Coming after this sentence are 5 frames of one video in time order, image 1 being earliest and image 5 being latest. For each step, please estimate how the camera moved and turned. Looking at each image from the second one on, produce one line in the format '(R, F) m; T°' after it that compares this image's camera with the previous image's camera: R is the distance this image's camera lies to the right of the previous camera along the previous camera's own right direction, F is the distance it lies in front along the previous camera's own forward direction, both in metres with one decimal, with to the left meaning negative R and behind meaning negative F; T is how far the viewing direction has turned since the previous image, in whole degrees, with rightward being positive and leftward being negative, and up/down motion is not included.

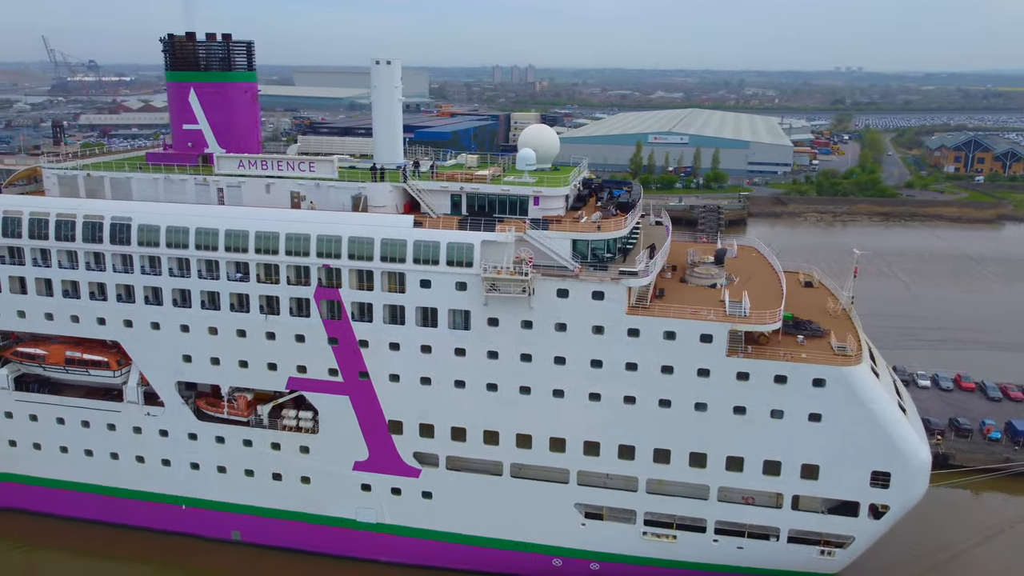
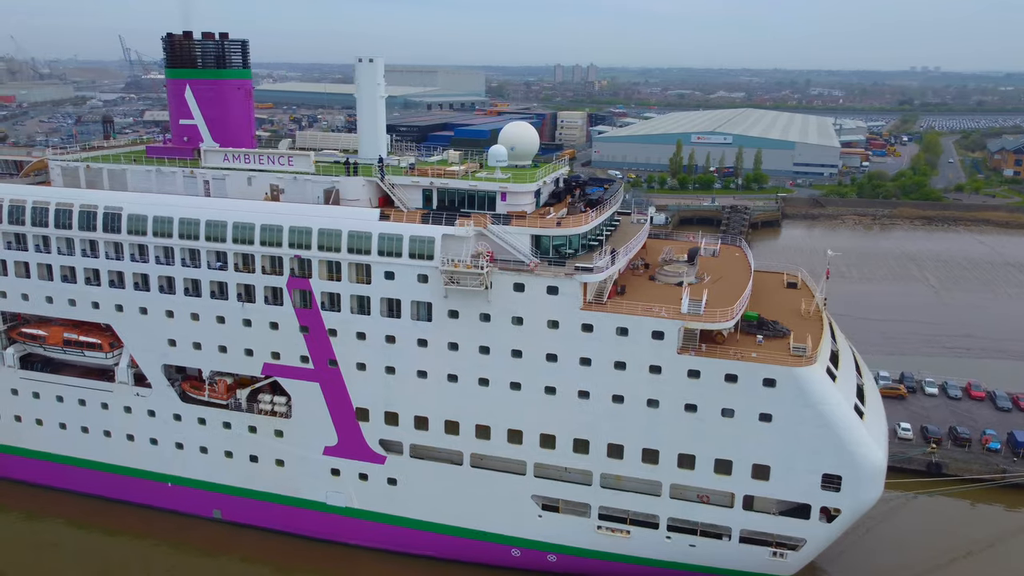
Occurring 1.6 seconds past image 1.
(+1.3, -0.1) m; -4°
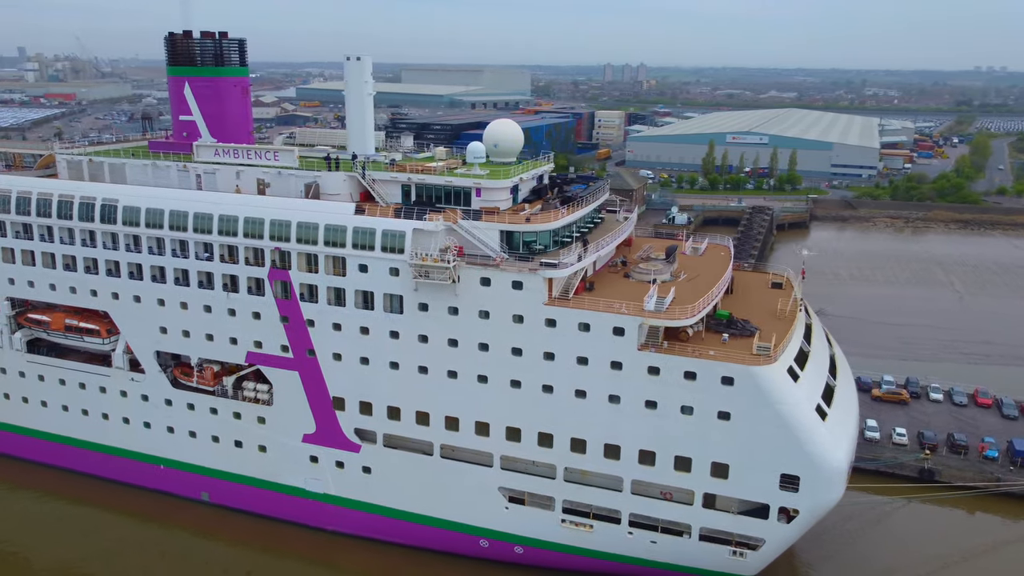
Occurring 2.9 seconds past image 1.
(+1.1, -0.1) m; -3°
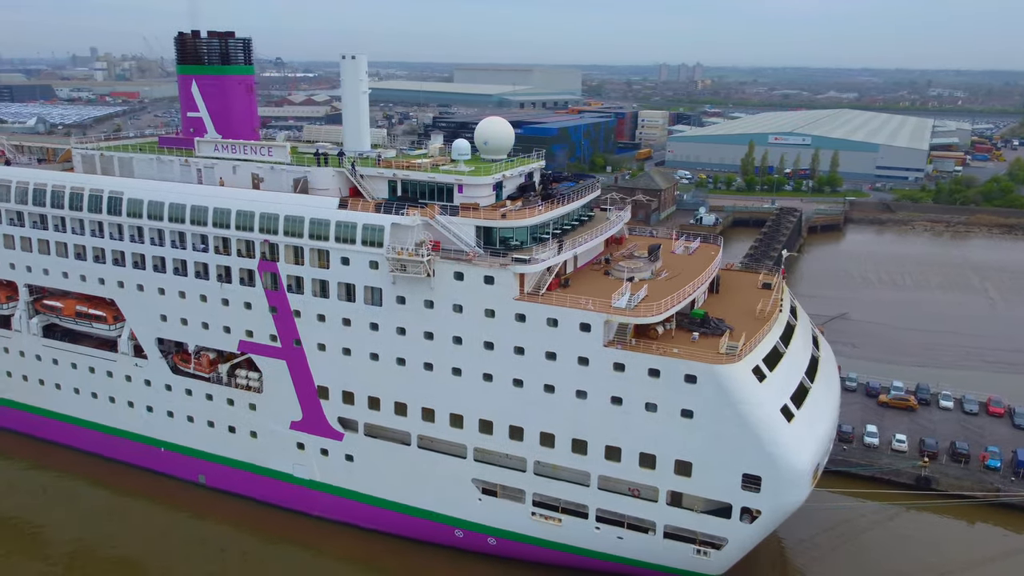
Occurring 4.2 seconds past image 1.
(+1.1, -0.1) m; -3°
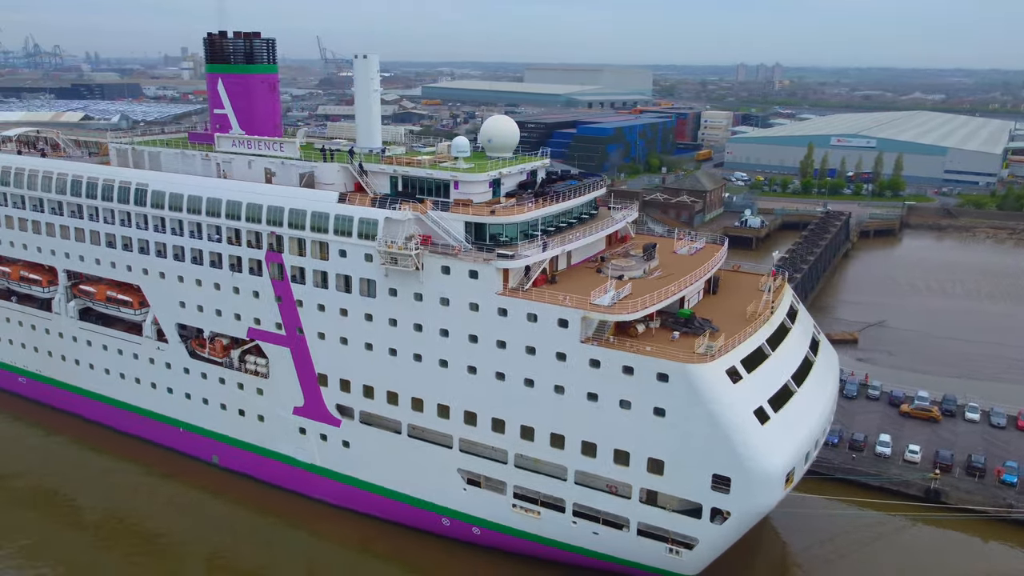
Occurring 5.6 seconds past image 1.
(+1.1, -0.2) m; -5°
